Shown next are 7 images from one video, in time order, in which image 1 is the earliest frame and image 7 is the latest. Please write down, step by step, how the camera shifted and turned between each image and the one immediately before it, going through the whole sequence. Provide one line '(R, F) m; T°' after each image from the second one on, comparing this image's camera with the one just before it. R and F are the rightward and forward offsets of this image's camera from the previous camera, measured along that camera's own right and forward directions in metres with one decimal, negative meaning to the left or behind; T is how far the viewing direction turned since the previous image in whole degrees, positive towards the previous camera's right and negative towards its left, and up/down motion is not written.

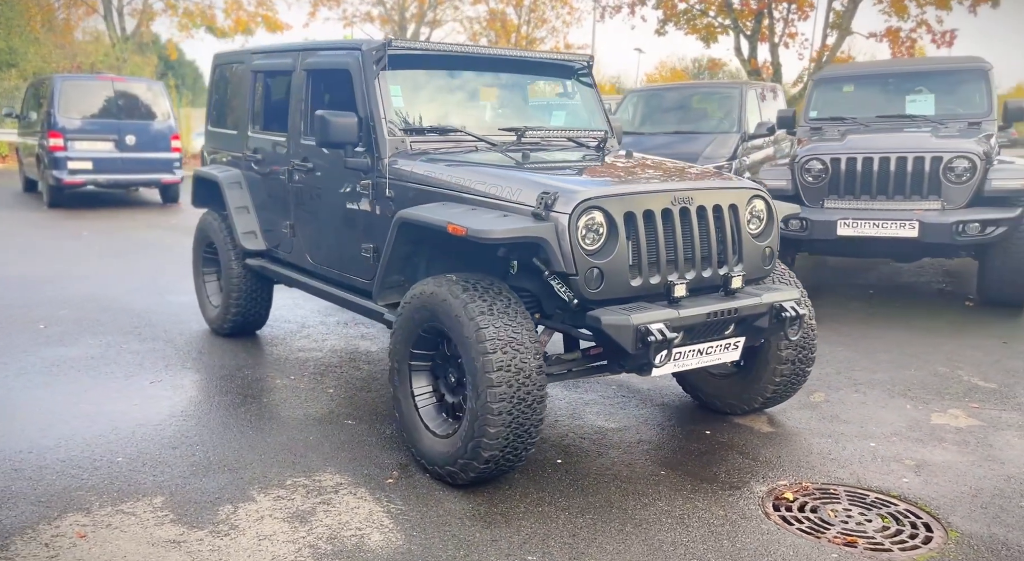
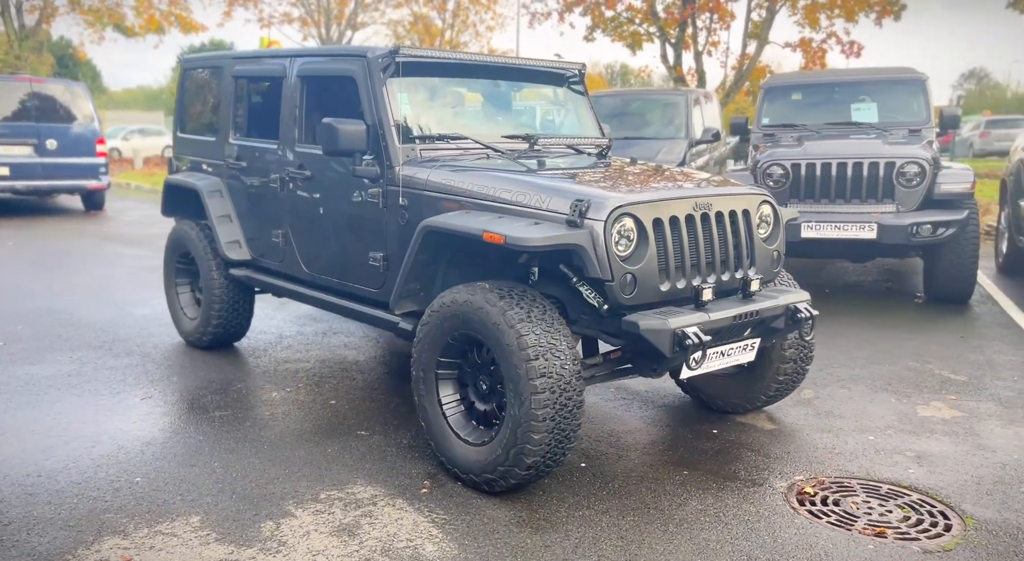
(-0.5, 0.0) m; +6°
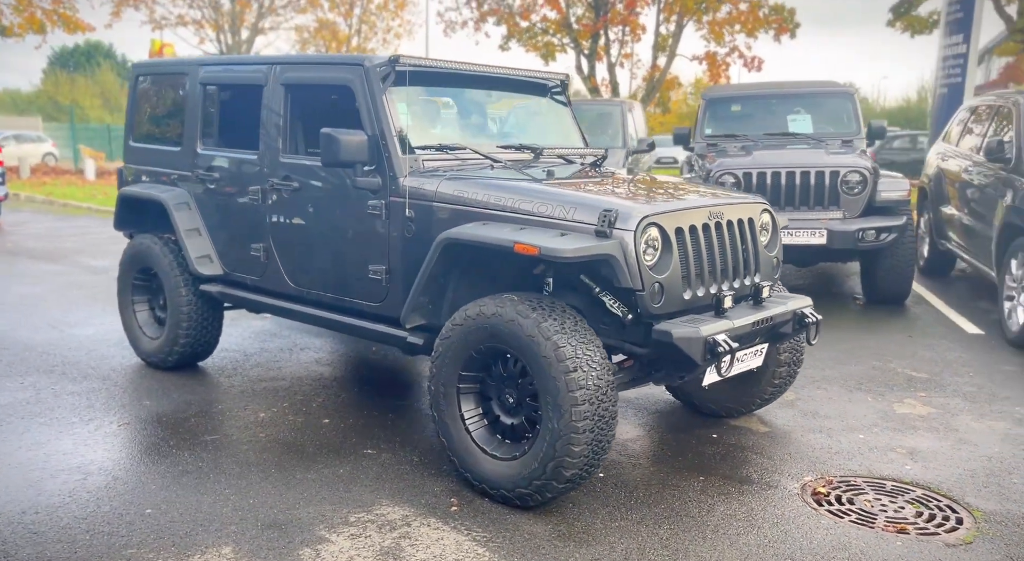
(-0.5, +0.1) m; +7°
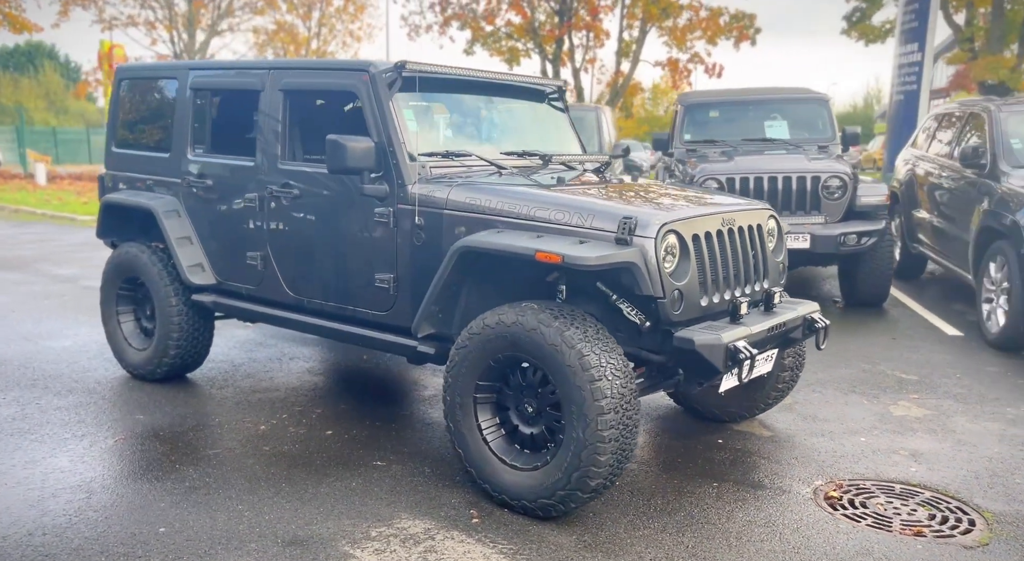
(-0.3, 0.0) m; +3°
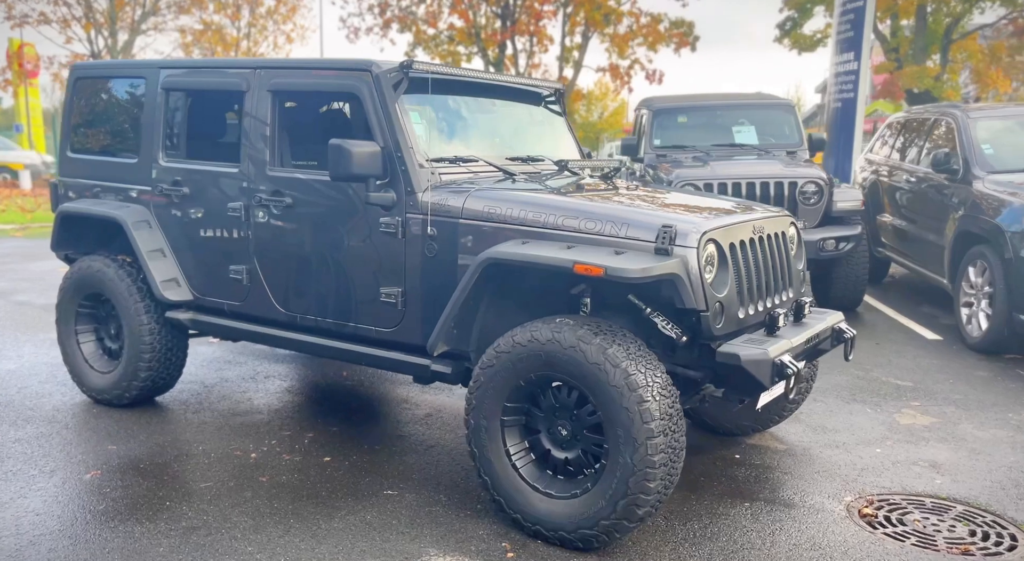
(-0.4, +0.3) m; +5°
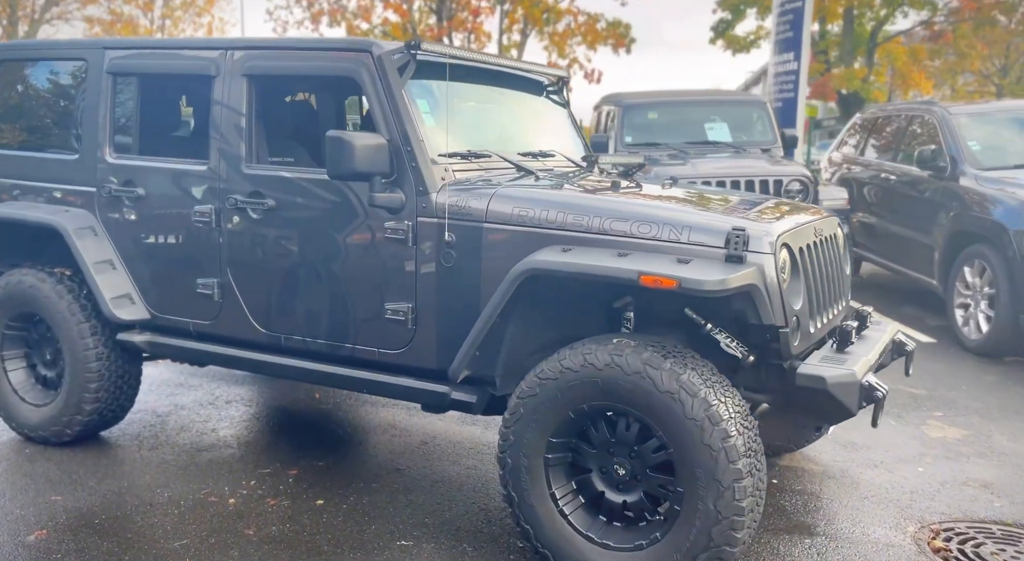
(-0.4, +0.5) m; +5°
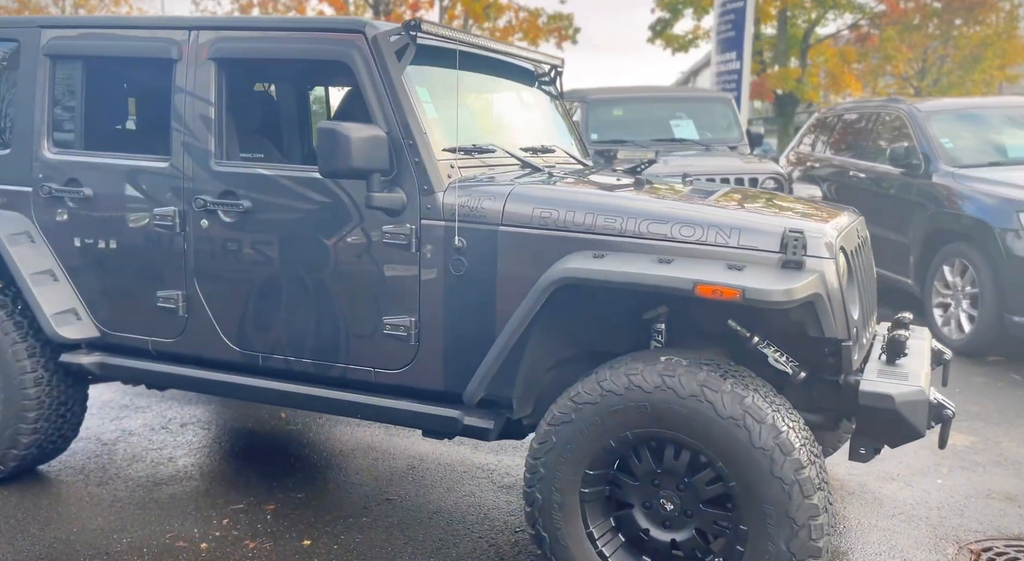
(-0.3, +0.4) m; +5°
